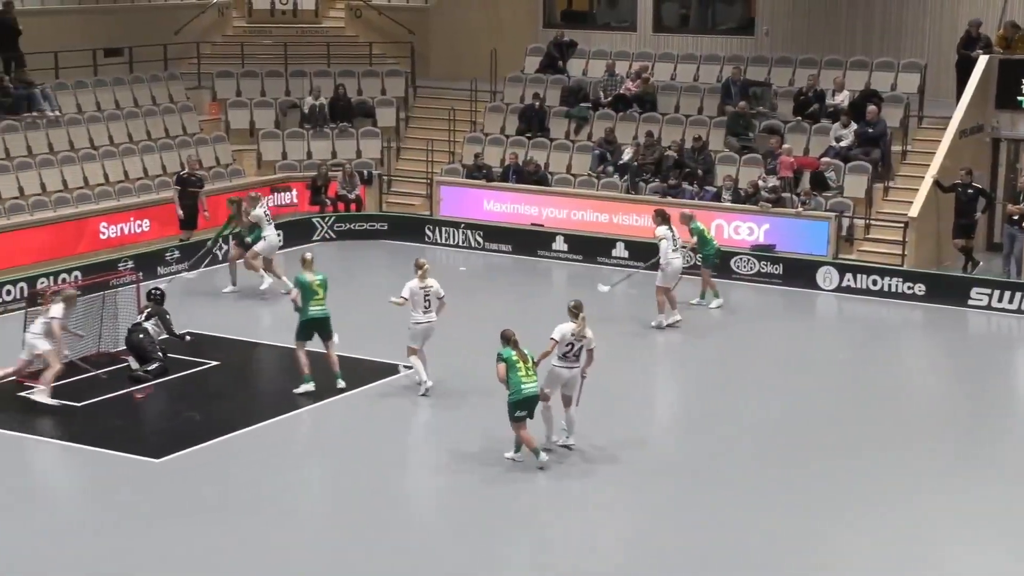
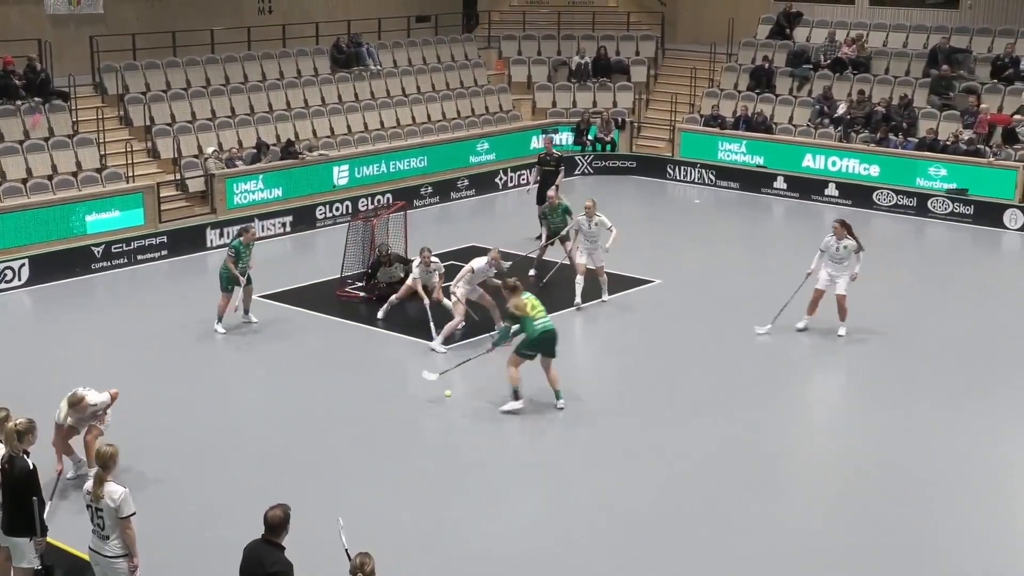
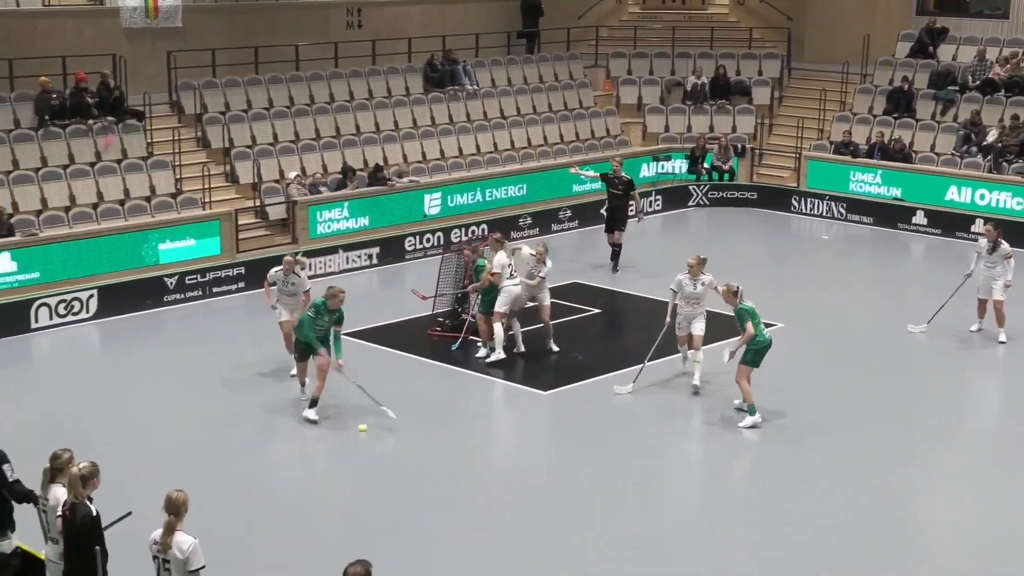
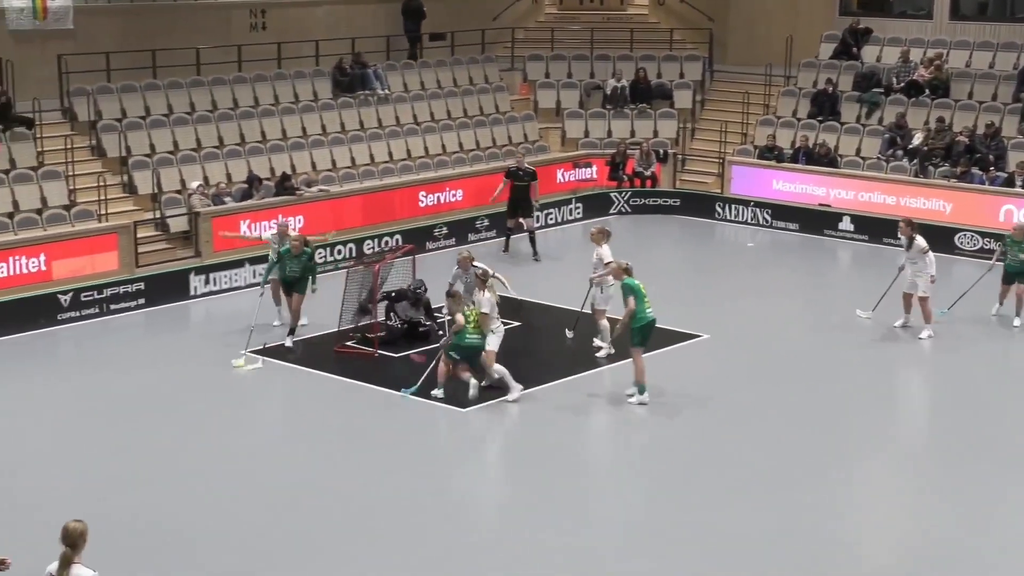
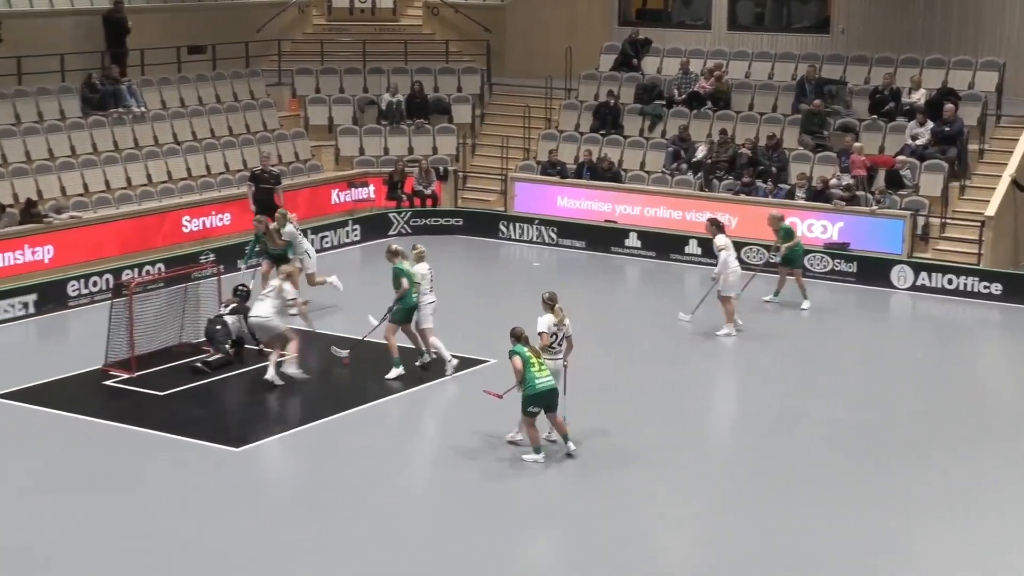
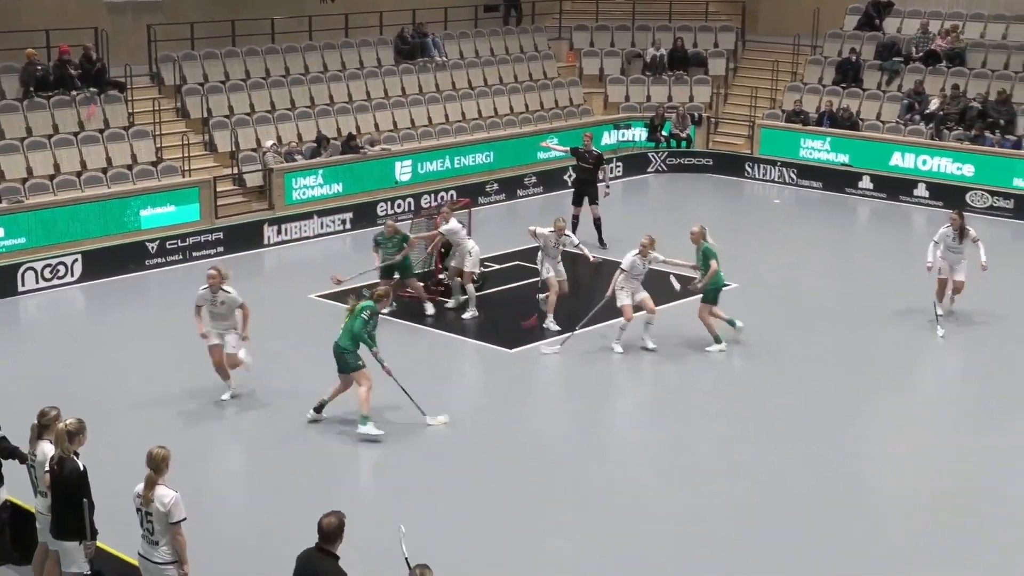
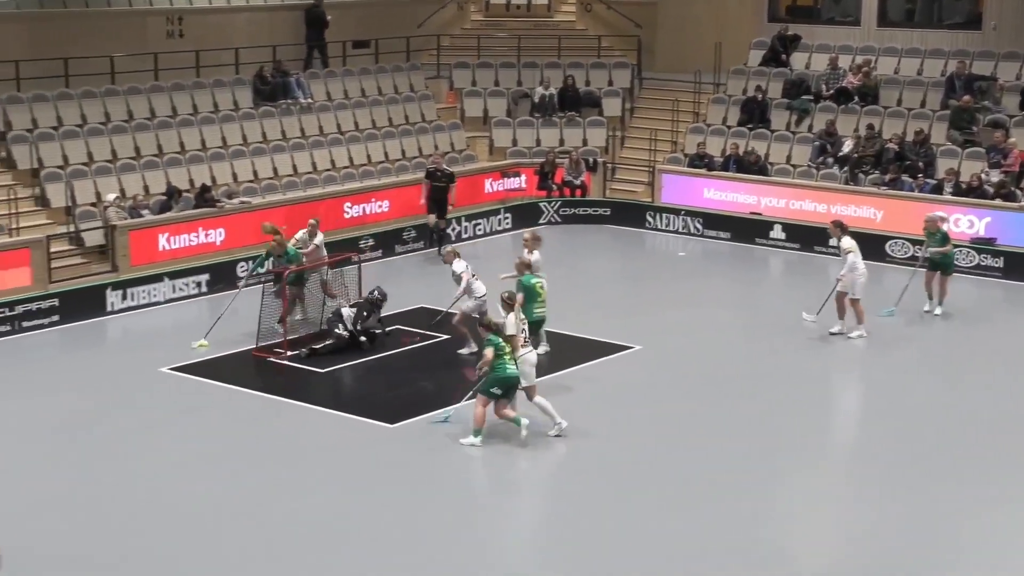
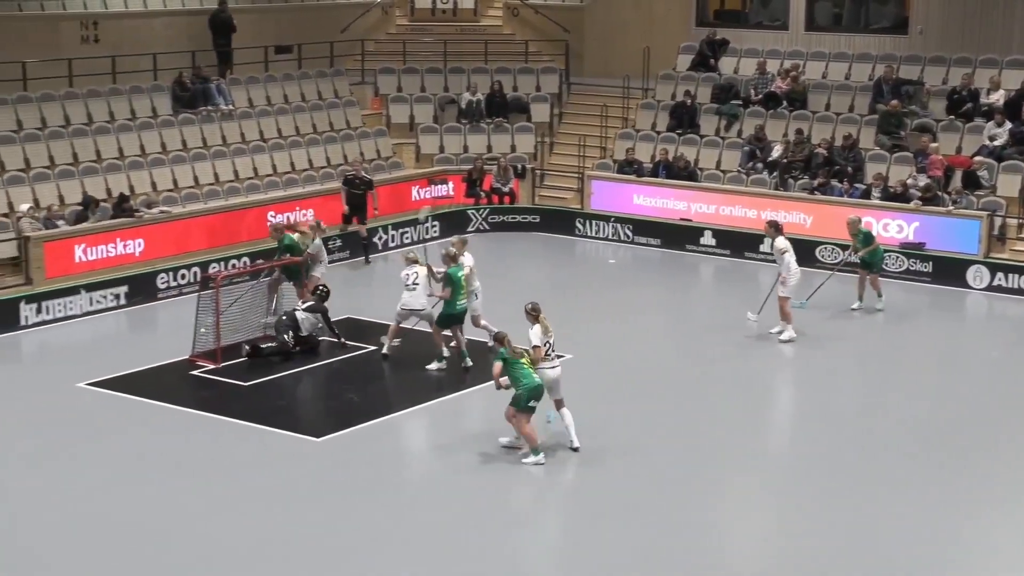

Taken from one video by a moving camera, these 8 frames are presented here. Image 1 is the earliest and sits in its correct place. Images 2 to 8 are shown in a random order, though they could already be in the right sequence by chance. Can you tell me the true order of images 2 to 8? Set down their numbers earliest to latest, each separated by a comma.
5, 8, 7, 4, 3, 6, 2
